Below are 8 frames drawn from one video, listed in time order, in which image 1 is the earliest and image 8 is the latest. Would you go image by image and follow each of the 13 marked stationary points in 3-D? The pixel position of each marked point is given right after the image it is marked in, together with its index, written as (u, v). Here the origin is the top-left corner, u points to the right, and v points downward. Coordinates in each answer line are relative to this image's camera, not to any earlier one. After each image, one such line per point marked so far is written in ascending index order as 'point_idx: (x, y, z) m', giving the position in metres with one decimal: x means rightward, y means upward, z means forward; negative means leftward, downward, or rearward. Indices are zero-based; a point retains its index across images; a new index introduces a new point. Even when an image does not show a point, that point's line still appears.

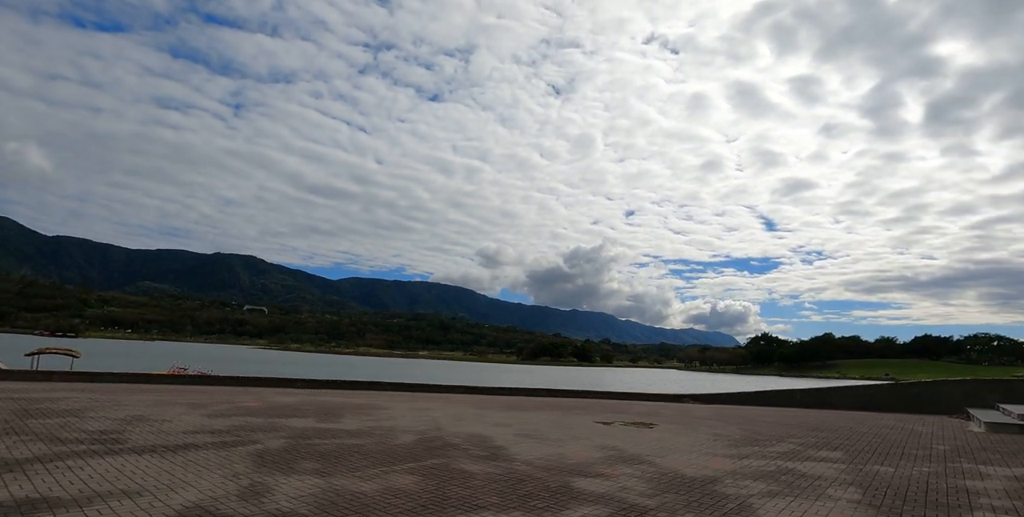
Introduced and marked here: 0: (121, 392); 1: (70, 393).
0: (-10.4, -3.7, +13.7) m
1: (-10.4, -3.4, +12.3) m
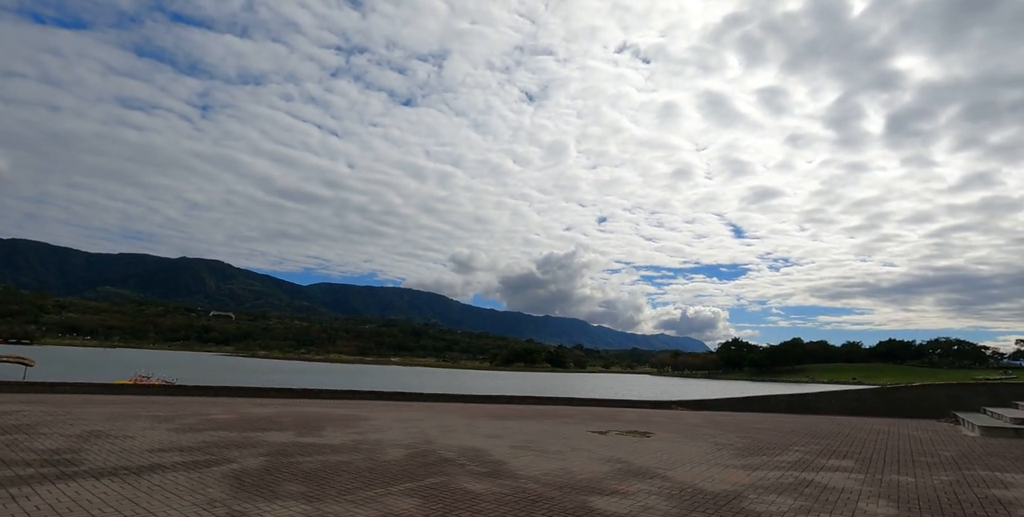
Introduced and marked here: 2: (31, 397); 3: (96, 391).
0: (-10.8, -3.8, +12.8) m
1: (-10.7, -3.5, +11.3) m
2: (-12.6, -3.8, +13.5) m
3: (-12.2, -4.2, +15.8) m
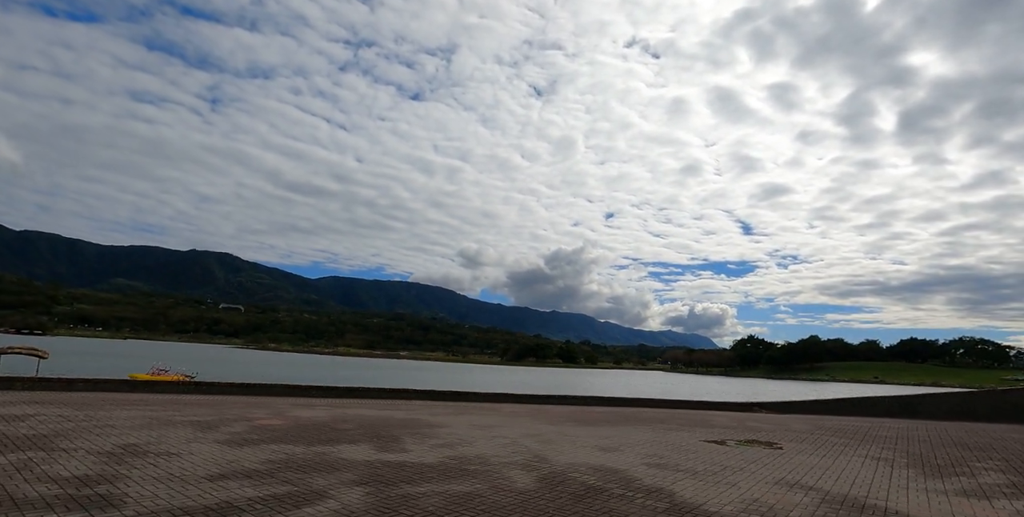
0: (-9.5, -3.4, +11.6) m
1: (-9.4, -3.1, +10.2) m
2: (-11.2, -3.4, +12.4) m
3: (-10.8, -3.7, +14.7) m
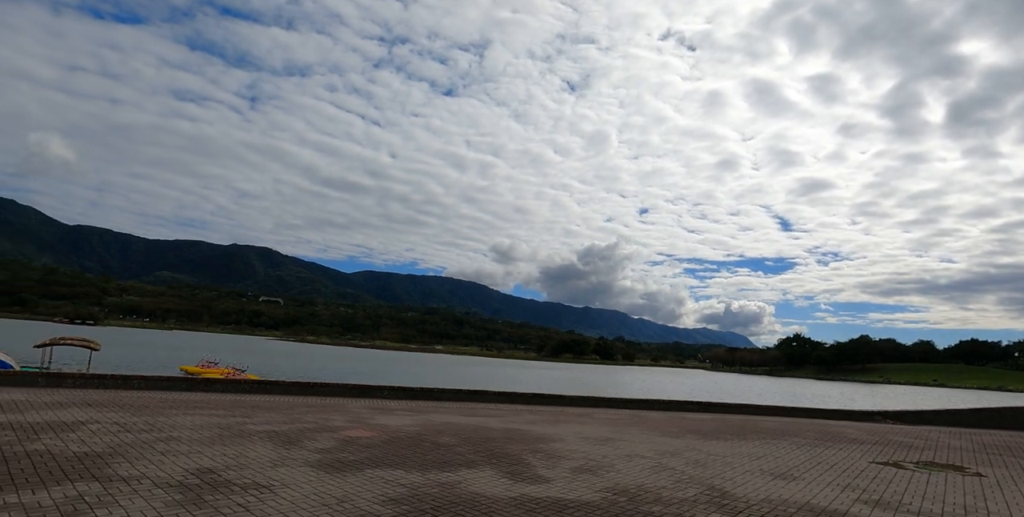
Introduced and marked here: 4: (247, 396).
0: (-7.4, -3.0, +10.4) m
1: (-7.4, -2.7, +9.0) m
2: (-9.1, -3.0, +11.3) m
3: (-8.6, -3.3, +13.6) m
4: (-6.9, -3.6, +13.6) m
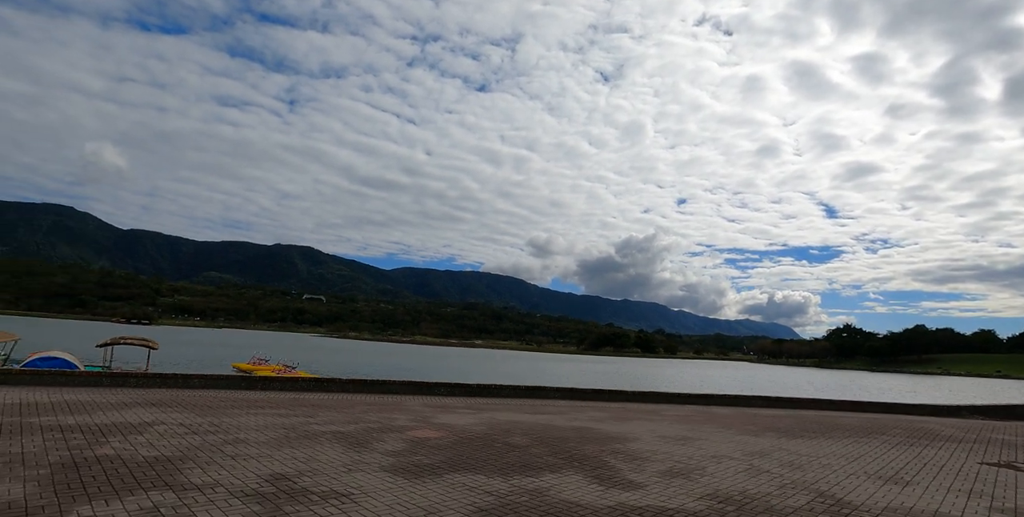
0: (-6.0, -2.9, +10.2) m
1: (-6.1, -2.6, +8.8) m
2: (-7.6, -2.9, +11.2) m
3: (-7.0, -3.2, +13.4) m
4: (-5.2, -3.5, +13.3) m
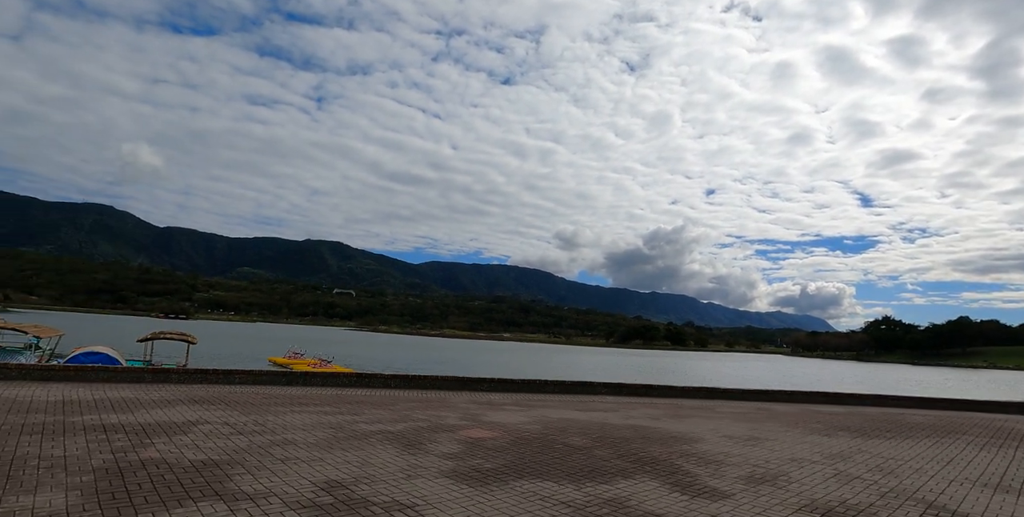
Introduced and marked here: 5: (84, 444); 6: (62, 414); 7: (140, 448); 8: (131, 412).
0: (-5.0, -2.7, +9.8) m
1: (-5.1, -2.4, +8.4) m
2: (-6.6, -2.7, +10.8) m
3: (-5.8, -3.0, +13.1) m
4: (-4.0, -3.2, +12.9) m
5: (-4.8, -2.1, +5.9) m
6: (-6.6, -2.3, +7.7) m
7: (-4.1, -2.1, +5.8) m
8: (-5.9, -2.4, +8.1) m
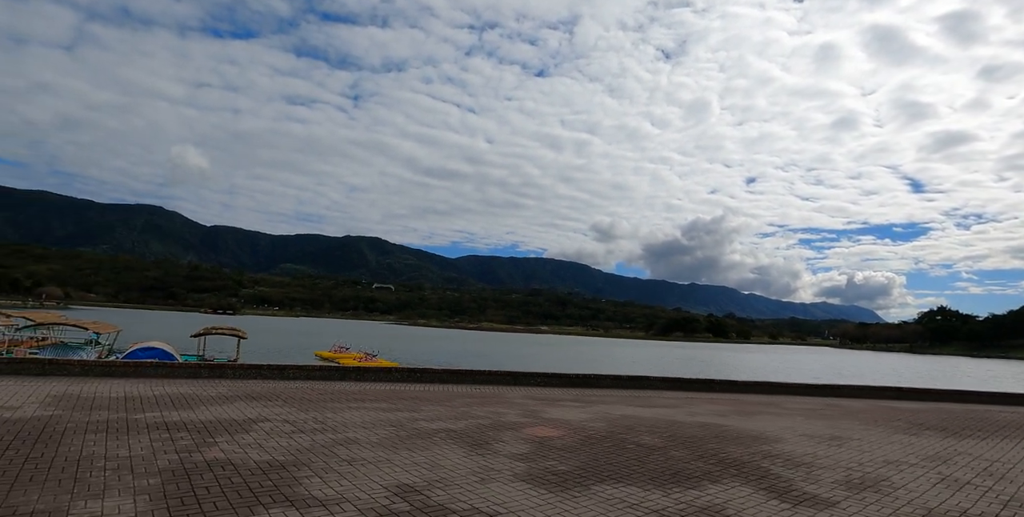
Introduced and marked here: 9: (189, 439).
0: (-3.8, -2.6, +9.6) m
1: (-4.1, -2.3, +8.2) m
2: (-5.3, -2.6, +10.7) m
3: (-4.4, -2.8, +12.9) m
4: (-2.7, -3.1, +12.6) m
5: (-3.9, -2.0, +5.6) m
6: (-5.6, -2.2, +7.6) m
7: (-3.3, -2.0, +5.6) m
8: (-4.9, -2.3, +8.0) m
9: (-3.6, -2.0, +5.8) m
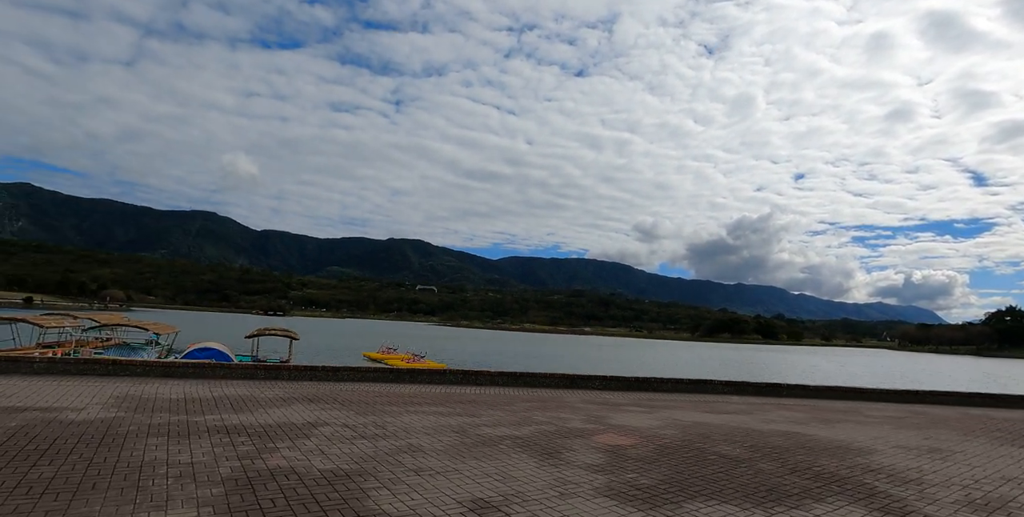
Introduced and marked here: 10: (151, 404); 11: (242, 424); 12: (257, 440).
0: (-2.7, -2.5, +9.3) m
1: (-3.1, -2.3, +7.9) m
2: (-4.1, -2.6, +10.6) m
3: (-3.0, -2.8, +12.7) m
4: (-1.3, -3.0, +12.2) m
5: (-3.1, -1.9, +5.4) m
6: (-4.6, -2.2, +7.5) m
7: (-2.5, -1.9, +5.3) m
8: (-3.9, -2.2, +7.8) m
9: (-2.8, -2.0, +5.5) m
10: (-5.7, -2.3, +8.3) m
11: (-3.5, -2.1, +6.7) m
12: (-2.8, -2.0, +5.8) m
